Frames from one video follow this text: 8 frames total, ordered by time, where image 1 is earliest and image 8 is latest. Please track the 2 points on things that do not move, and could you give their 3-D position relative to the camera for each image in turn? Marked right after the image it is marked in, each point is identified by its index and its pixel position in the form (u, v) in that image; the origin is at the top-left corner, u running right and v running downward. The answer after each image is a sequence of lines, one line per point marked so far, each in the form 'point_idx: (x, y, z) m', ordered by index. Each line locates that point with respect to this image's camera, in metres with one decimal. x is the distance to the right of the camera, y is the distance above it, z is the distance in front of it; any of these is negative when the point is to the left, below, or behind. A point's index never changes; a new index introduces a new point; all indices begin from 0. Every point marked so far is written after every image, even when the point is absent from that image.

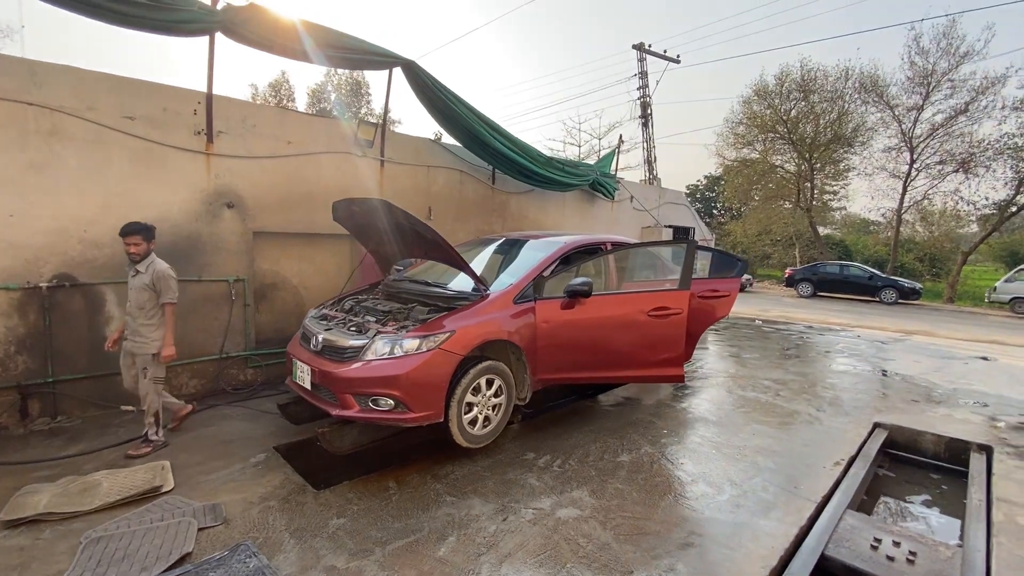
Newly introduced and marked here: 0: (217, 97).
0: (-2.9, +1.9, +4.8) m
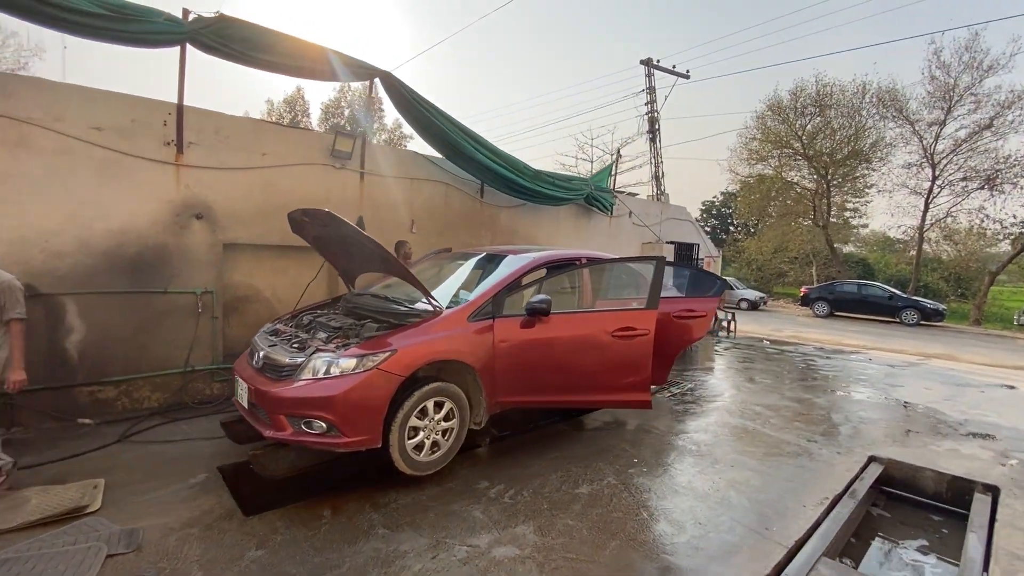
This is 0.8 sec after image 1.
0: (-3.2, +1.8, +4.8) m
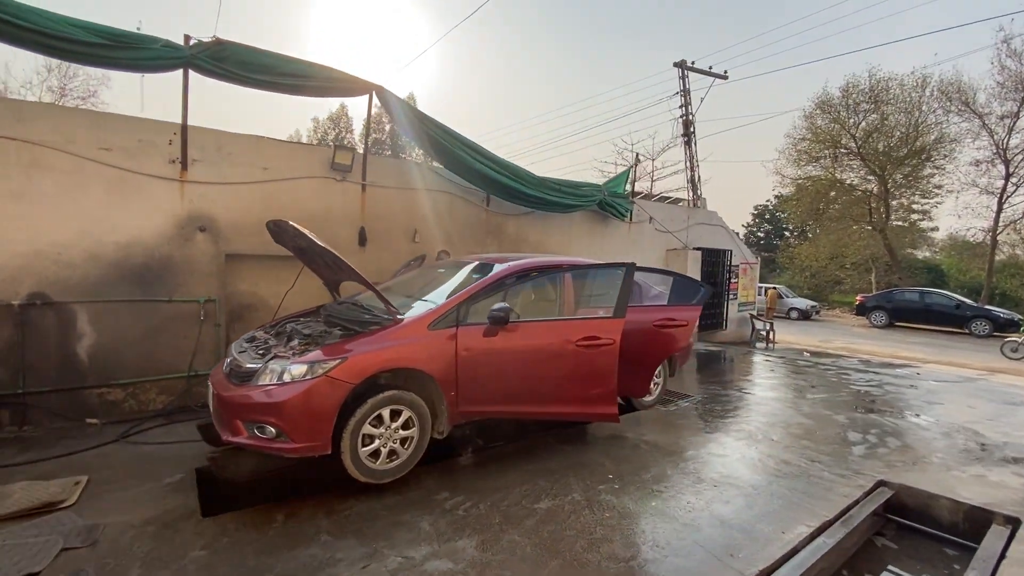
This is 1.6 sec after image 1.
0: (-3.4, +1.7, +5.1) m
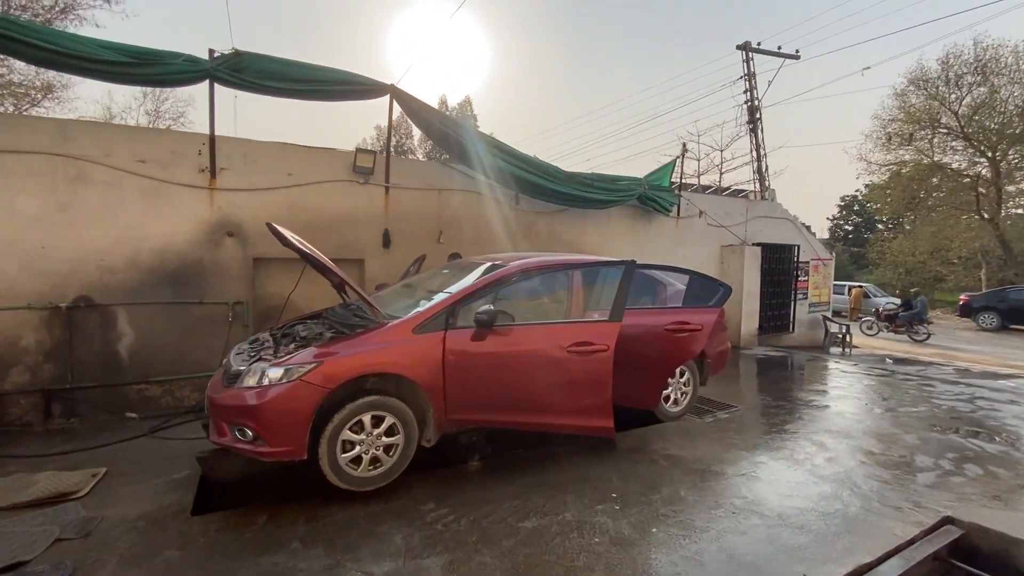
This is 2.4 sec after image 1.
0: (-3.2, +1.7, +5.3) m
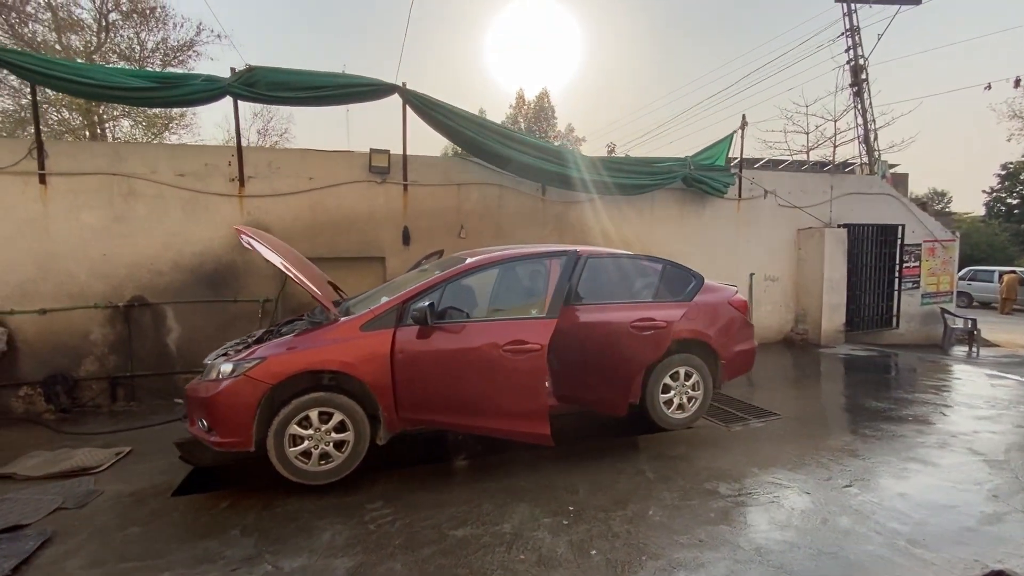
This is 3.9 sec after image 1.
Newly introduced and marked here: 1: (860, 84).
0: (-3.2, +1.7, +5.8) m
1: (+9.8, +5.7, +13.5) m
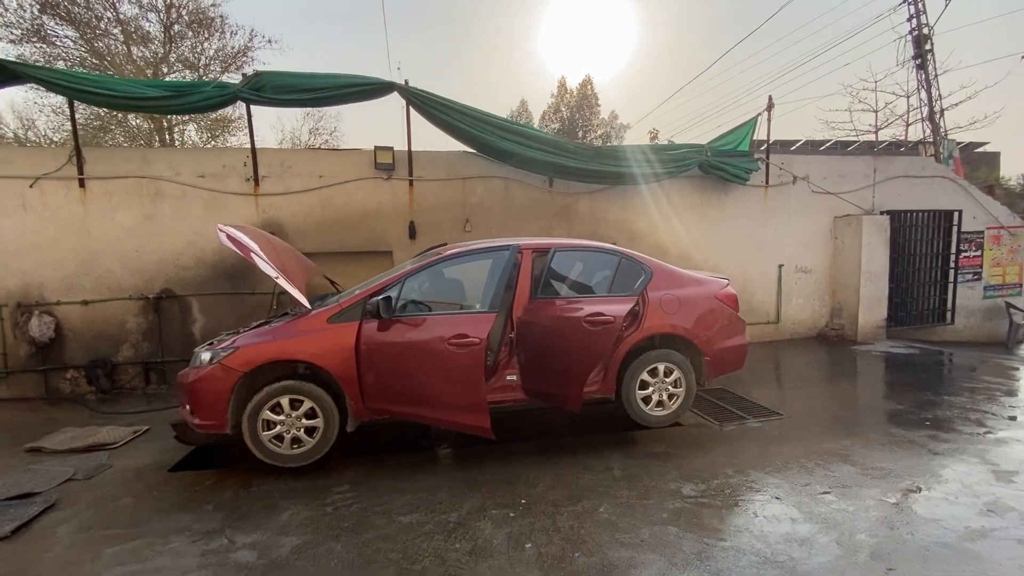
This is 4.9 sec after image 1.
0: (-3.2, +1.8, +6.1) m
1: (+10.5, +5.9, +12.2) m
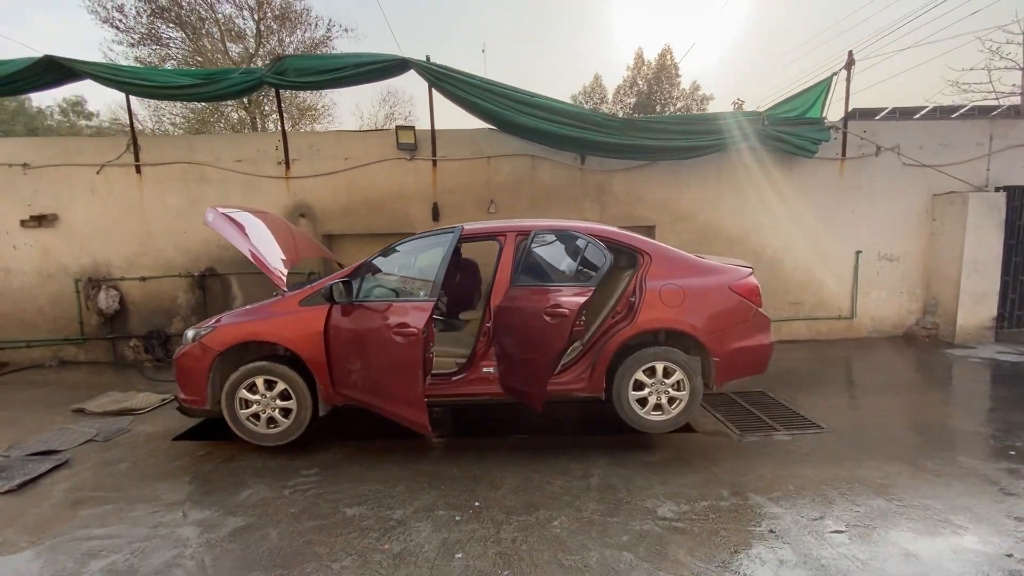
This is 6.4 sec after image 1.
0: (-2.9, +2.0, +6.3) m
1: (+11.8, +6.1, +9.8) m
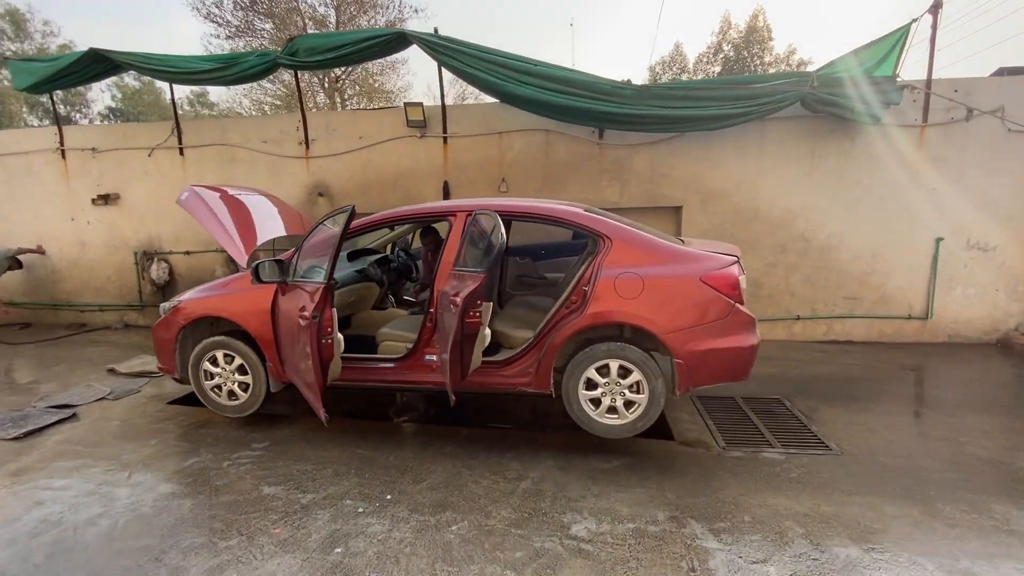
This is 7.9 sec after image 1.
0: (-2.7, +2.3, +6.4) m
1: (+12.5, +6.0, +7.1) m
